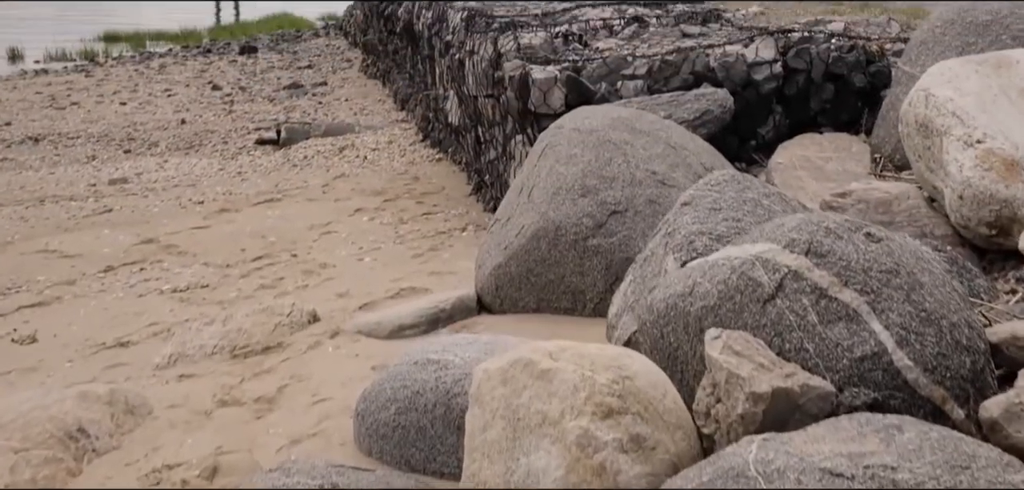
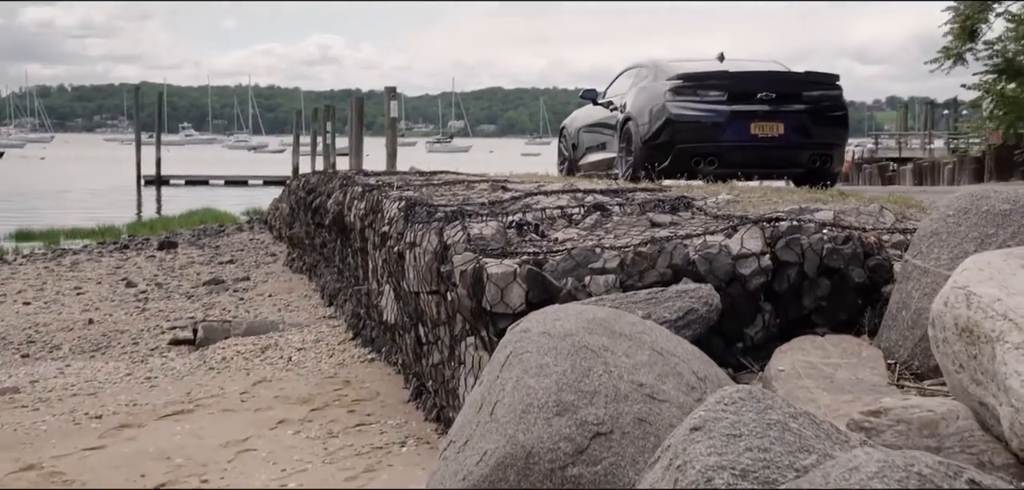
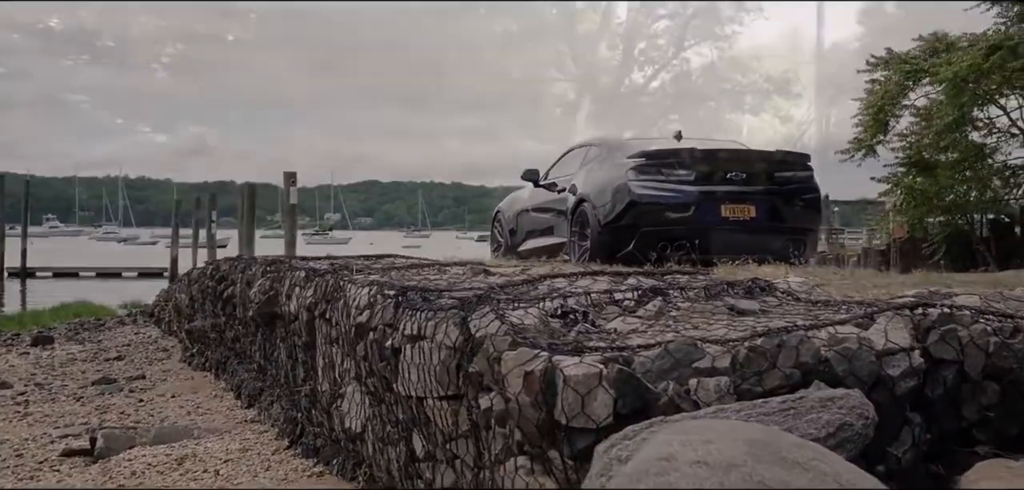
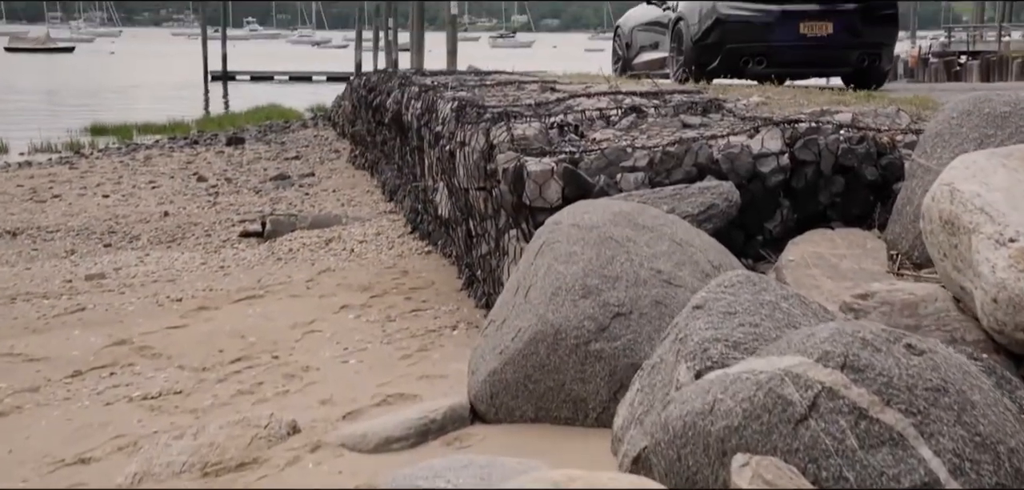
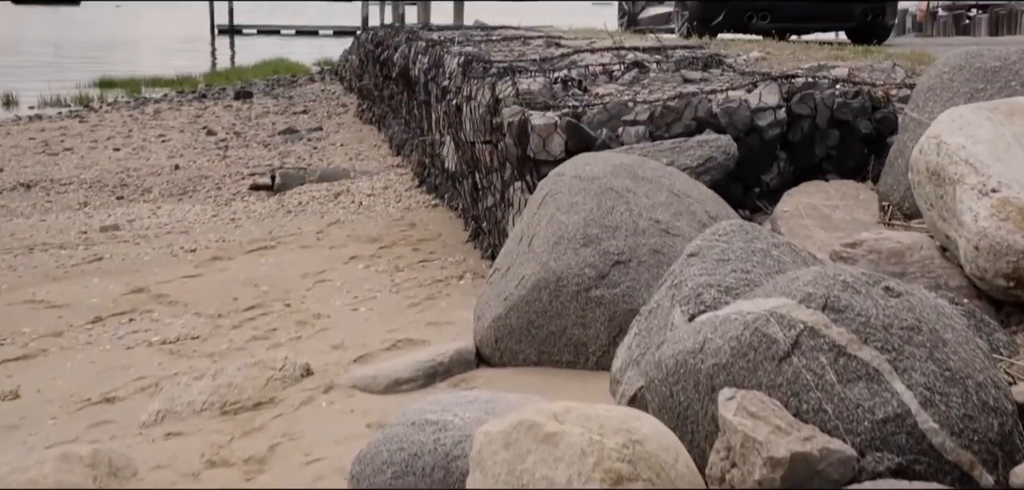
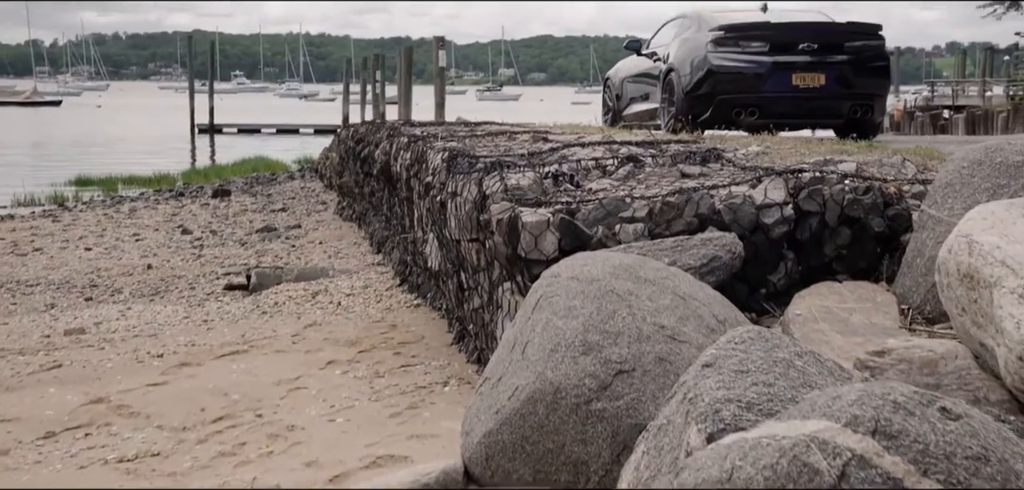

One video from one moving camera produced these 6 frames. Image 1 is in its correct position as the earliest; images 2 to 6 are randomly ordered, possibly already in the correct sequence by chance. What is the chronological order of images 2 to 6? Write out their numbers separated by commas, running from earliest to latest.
5, 4, 6, 2, 3
